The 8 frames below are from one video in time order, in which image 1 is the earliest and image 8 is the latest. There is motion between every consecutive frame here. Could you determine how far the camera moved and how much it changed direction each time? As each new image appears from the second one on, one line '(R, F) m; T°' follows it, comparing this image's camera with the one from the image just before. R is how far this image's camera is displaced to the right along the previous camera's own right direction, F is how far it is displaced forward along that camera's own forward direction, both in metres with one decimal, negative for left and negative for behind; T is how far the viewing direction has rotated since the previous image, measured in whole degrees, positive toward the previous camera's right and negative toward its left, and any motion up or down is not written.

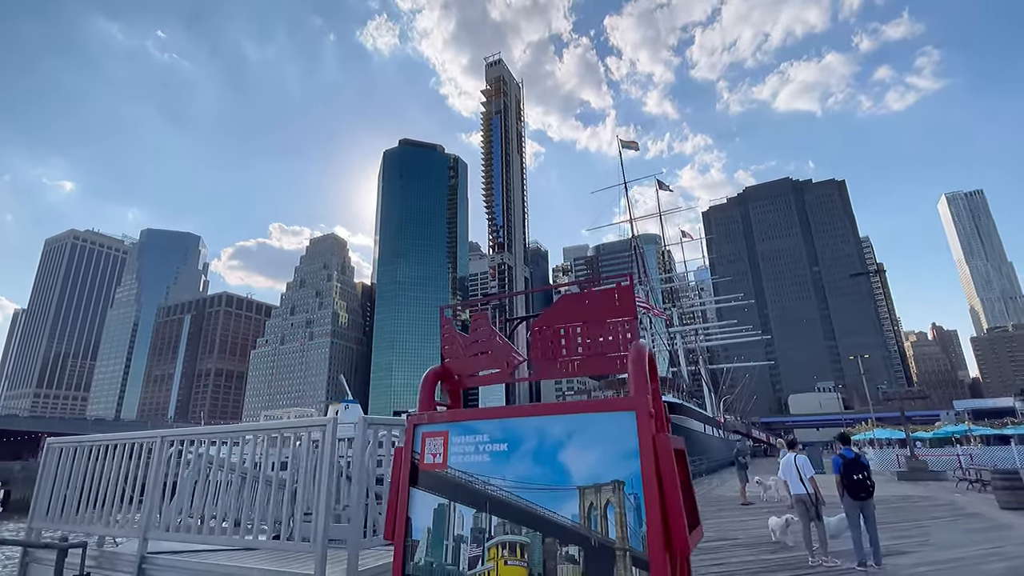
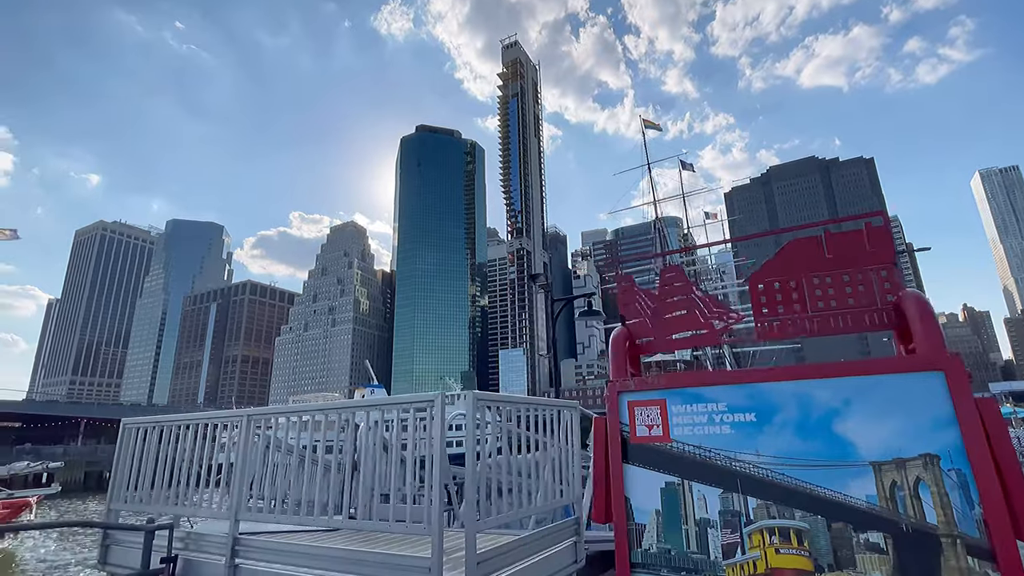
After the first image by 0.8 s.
(-0.7, +0.3) m; -2°
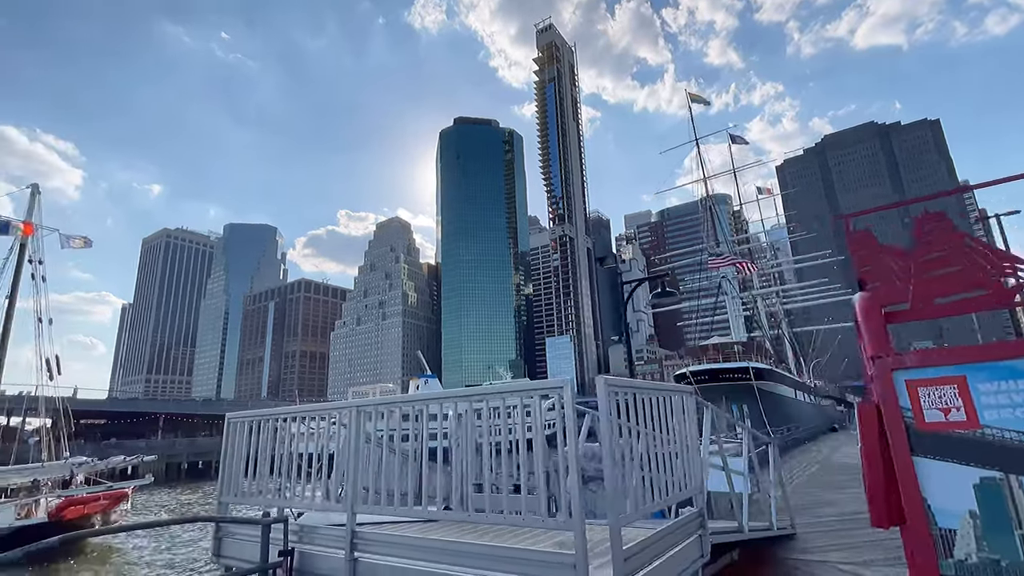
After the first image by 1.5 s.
(-0.6, +0.2) m; -5°
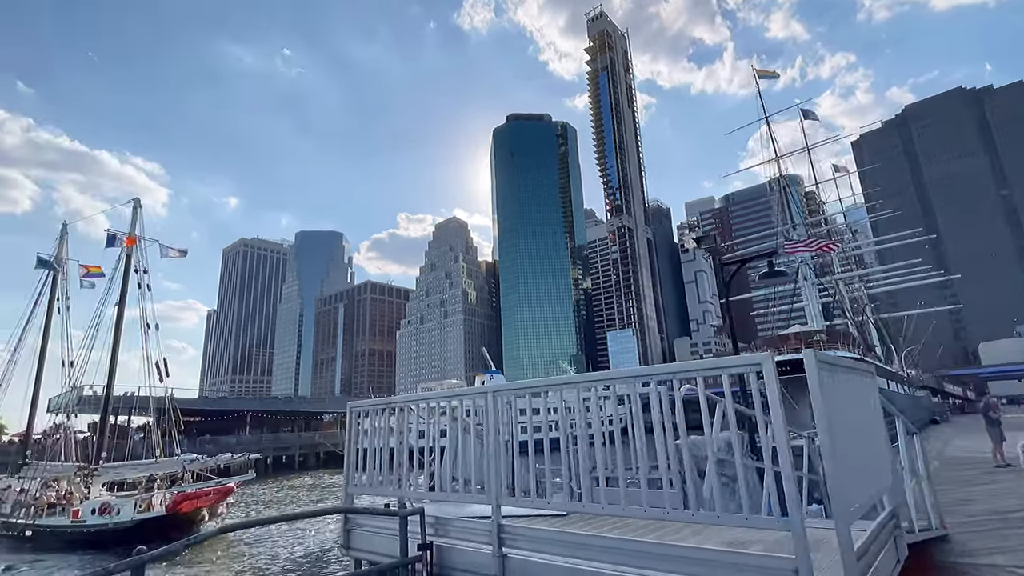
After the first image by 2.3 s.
(-0.7, +0.3) m; -6°
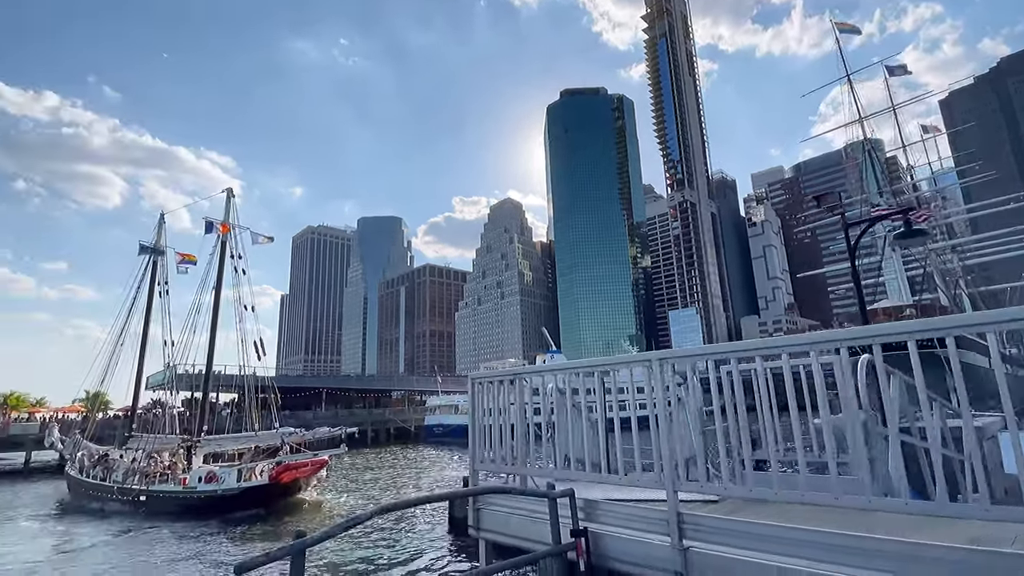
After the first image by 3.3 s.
(-0.8, +0.5) m; -6°
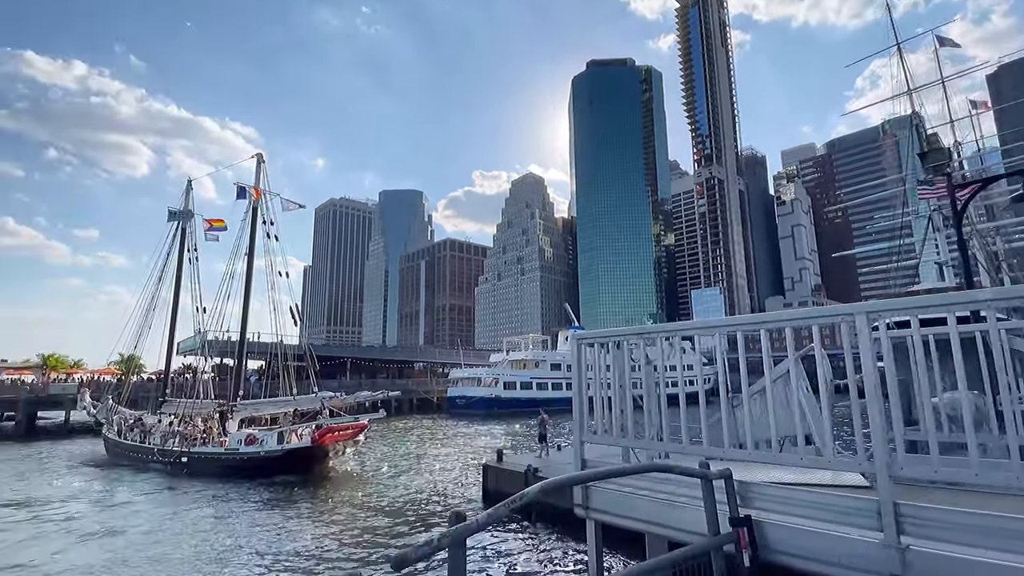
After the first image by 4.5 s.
(-0.9, +0.7) m; -2°
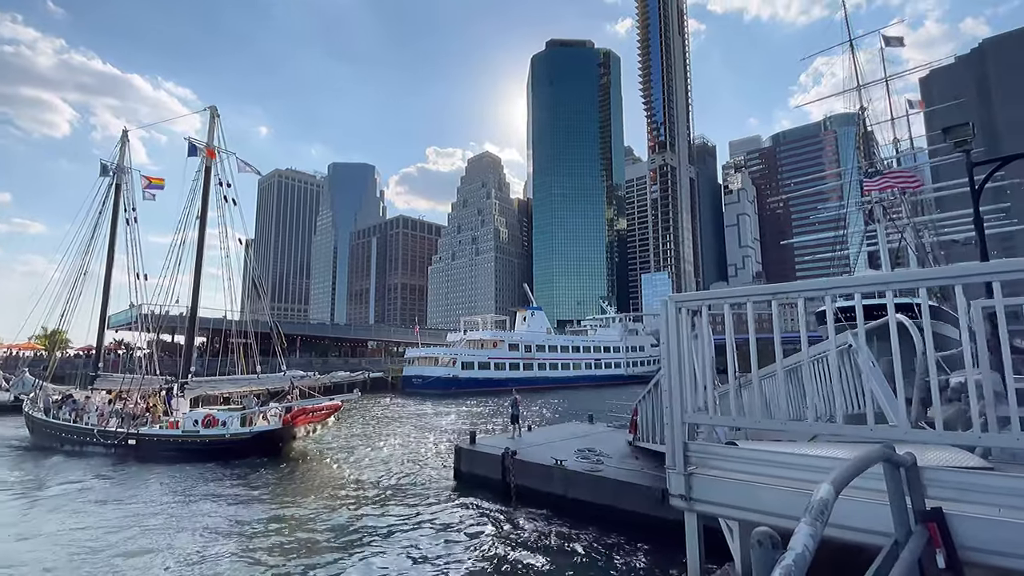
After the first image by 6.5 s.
(-1.1, +0.8) m; +6°
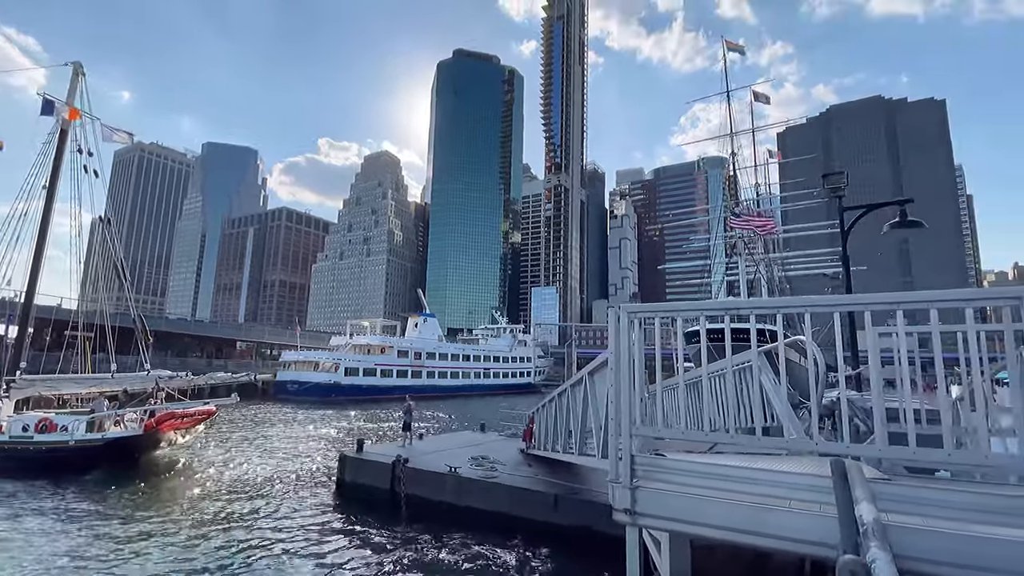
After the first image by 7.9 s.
(-0.5, +0.2) m; +12°
